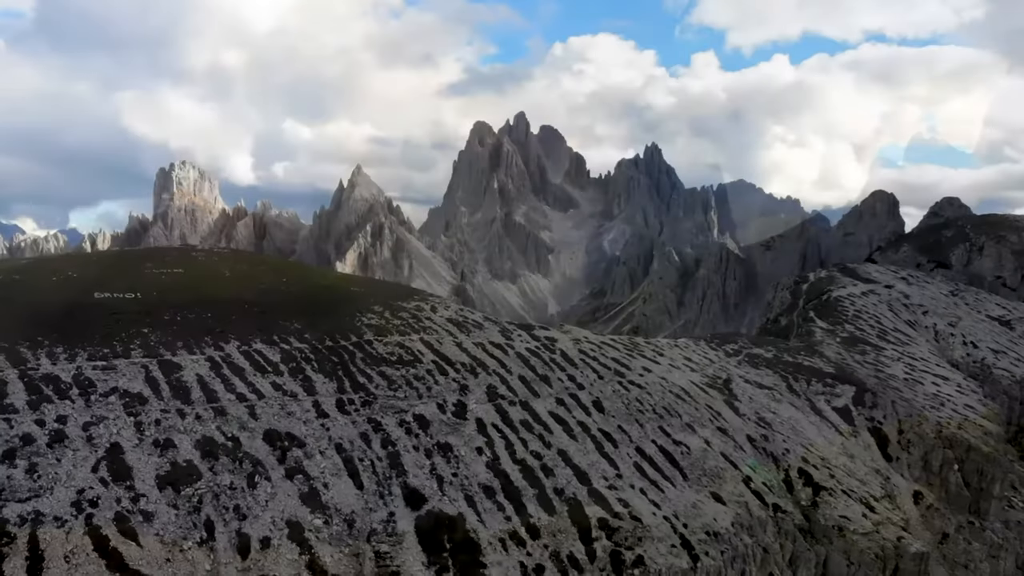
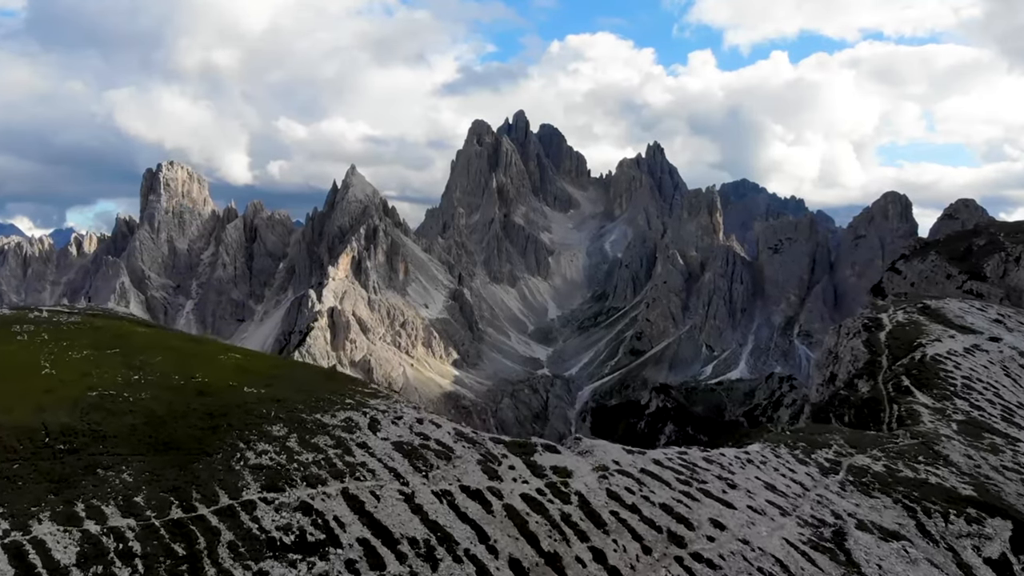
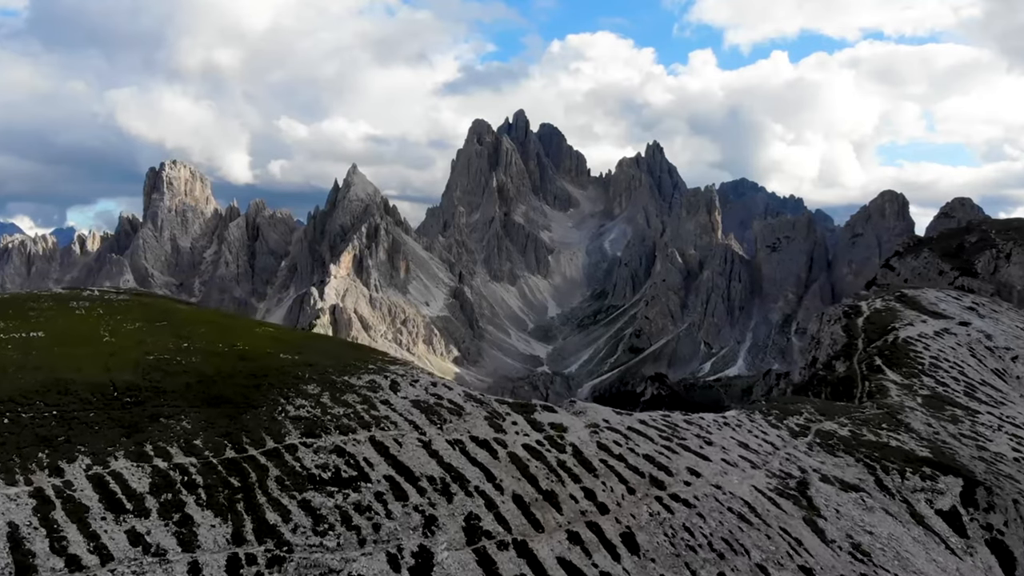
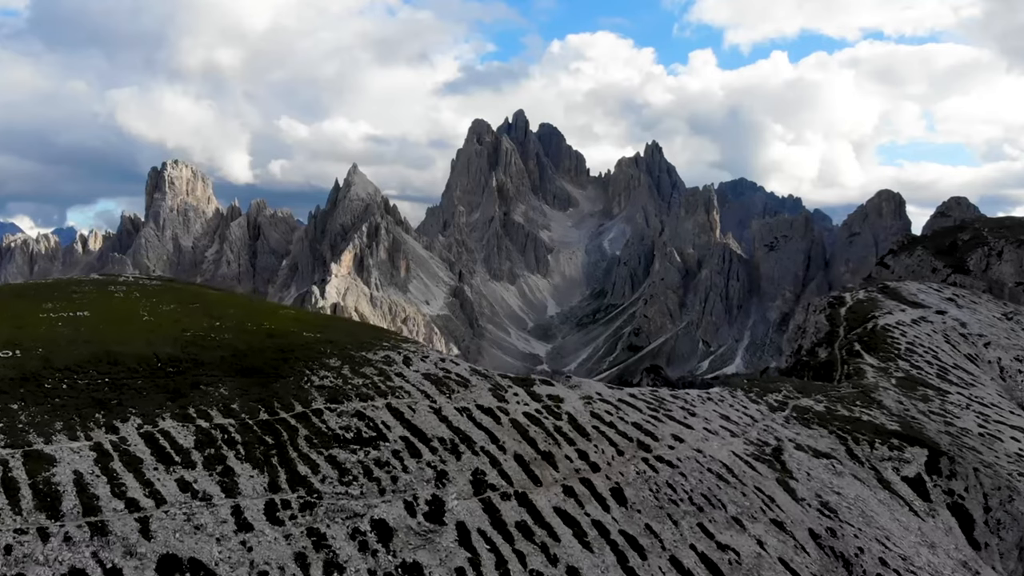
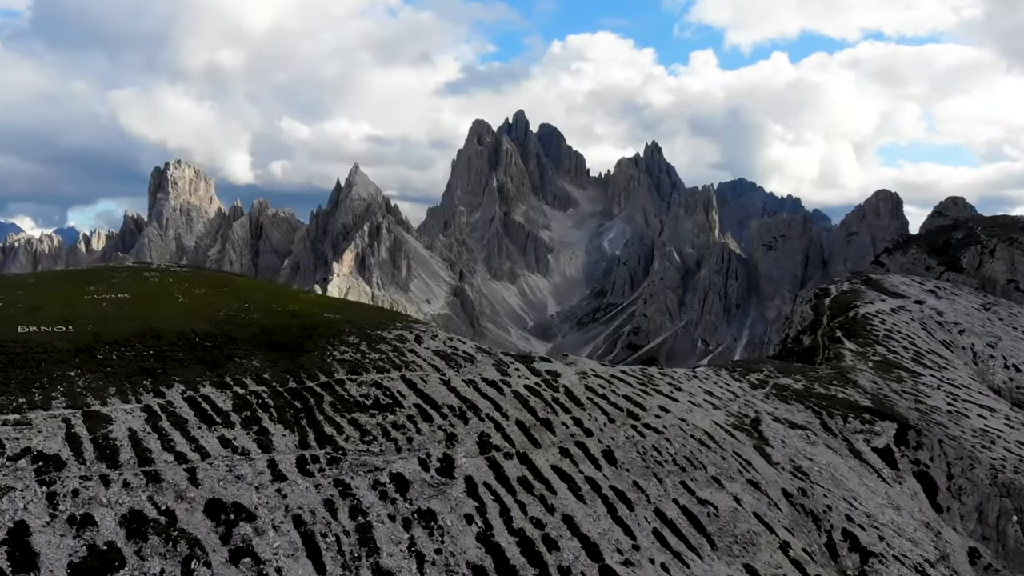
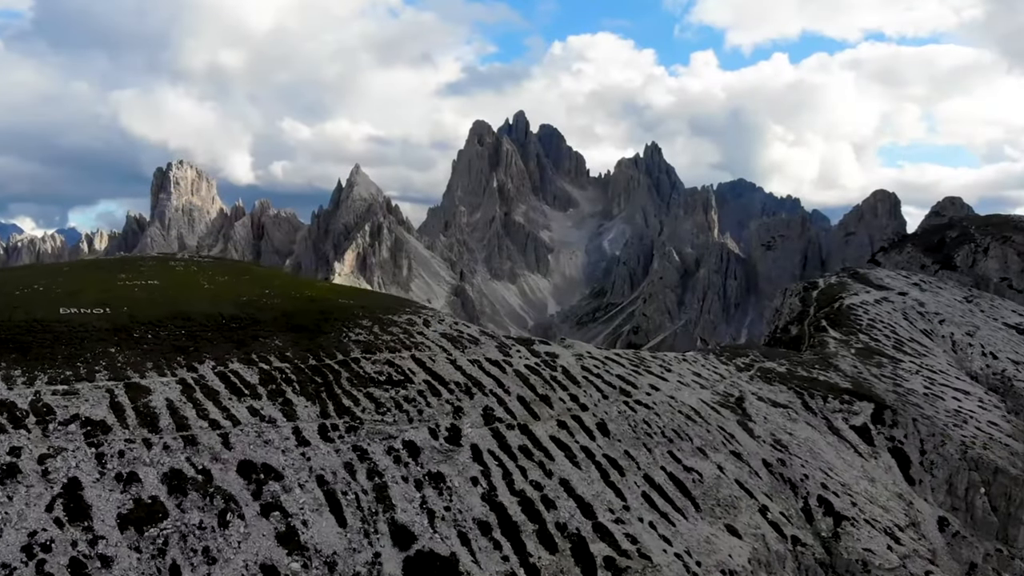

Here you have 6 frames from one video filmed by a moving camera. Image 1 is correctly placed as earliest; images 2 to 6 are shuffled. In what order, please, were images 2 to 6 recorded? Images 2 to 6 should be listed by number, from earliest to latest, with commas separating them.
6, 5, 4, 3, 2
